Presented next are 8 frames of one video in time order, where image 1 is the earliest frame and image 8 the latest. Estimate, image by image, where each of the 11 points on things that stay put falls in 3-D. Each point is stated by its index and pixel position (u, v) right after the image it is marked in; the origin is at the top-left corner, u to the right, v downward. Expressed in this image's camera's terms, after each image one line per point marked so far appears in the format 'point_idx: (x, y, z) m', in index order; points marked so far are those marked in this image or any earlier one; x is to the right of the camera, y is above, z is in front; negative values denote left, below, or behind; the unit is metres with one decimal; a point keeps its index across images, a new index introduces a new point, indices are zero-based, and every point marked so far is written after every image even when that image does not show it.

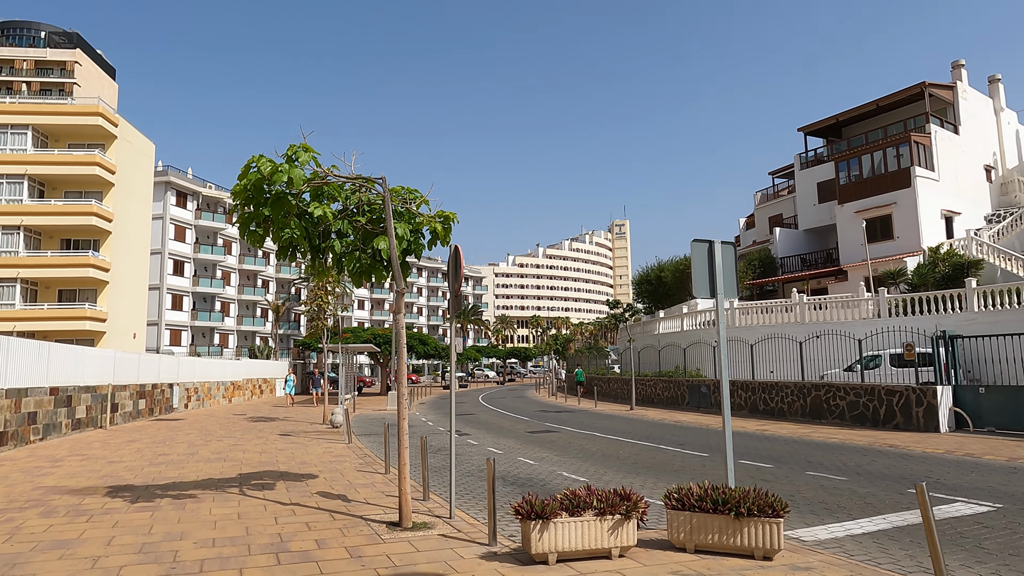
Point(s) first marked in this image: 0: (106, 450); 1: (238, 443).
0: (-8.7, -3.5, +14.2) m
1: (-6.5, -3.7, +15.7) m
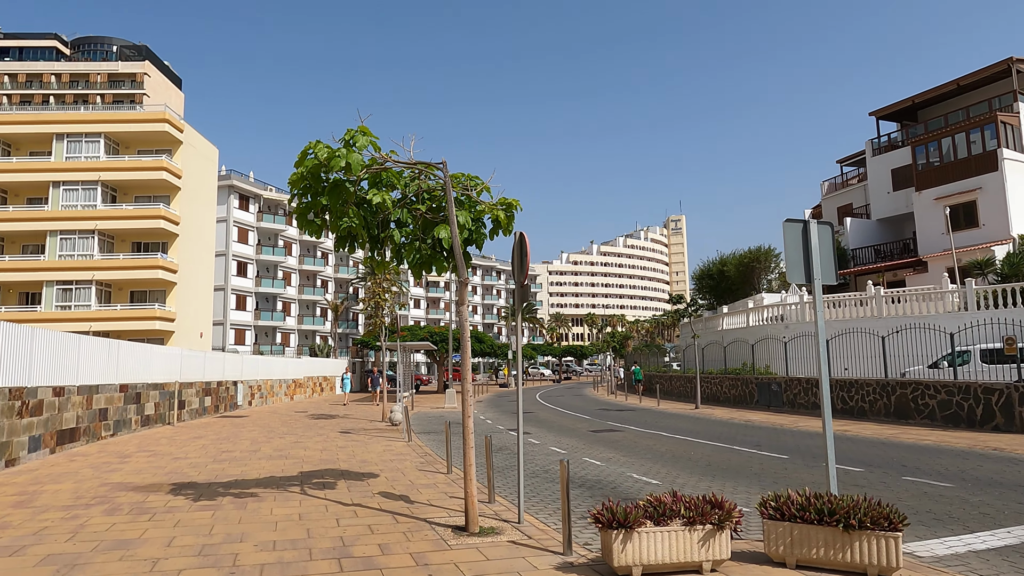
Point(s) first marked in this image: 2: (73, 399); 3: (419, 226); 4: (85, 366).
0: (-7.3, -3.4, +14.3) m
1: (-5.0, -3.6, +15.7) m
2: (-9.1, -2.3, +13.8) m
3: (-1.2, +0.8, +8.4) m
4: (-9.3, -1.6, +14.4) m
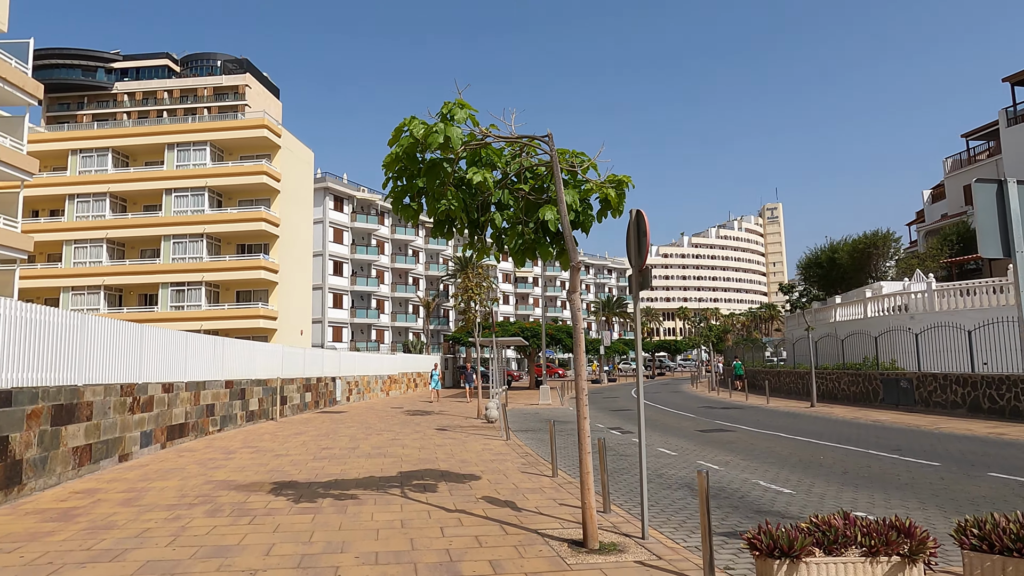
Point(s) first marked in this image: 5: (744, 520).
0: (-5.1, -3.4, +14.4) m
1: (-2.6, -3.5, +15.4) m
2: (-7.0, -2.3, +14.0) m
3: (+0.1, +0.9, +7.7) m
4: (-7.1, -1.6, +14.7) m
5: (+2.6, -2.6, +7.5) m
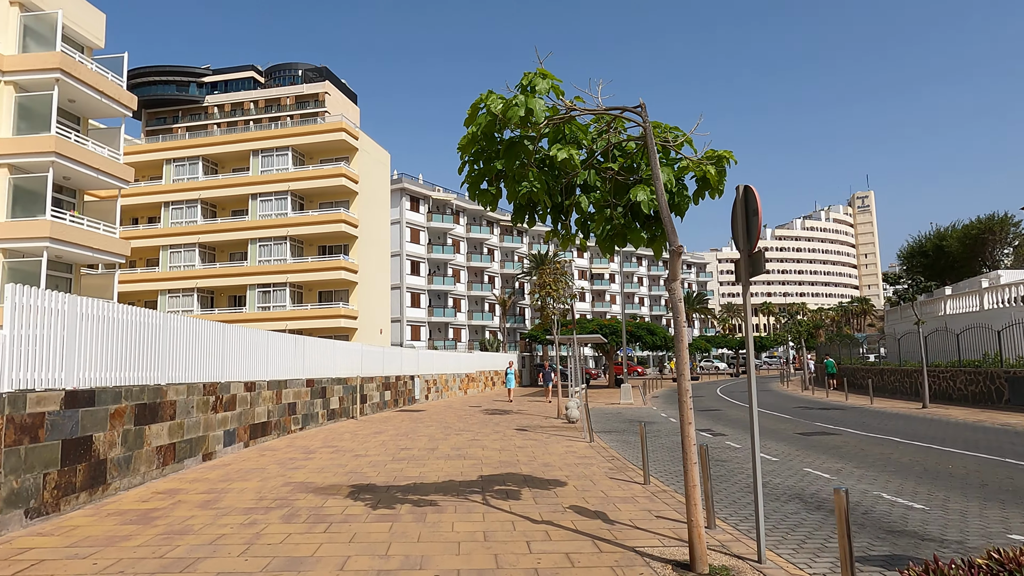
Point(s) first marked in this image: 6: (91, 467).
0: (-3.4, -3.3, +14.2) m
1: (-0.8, -3.4, +15.0) m
2: (-5.3, -2.2, +14.1) m
3: (+1.0, +1.0, +6.9) m
4: (-5.3, -1.6, +14.7) m
5: (+3.6, -2.5, +6.5) m
6: (-5.0, -2.1, +7.9) m
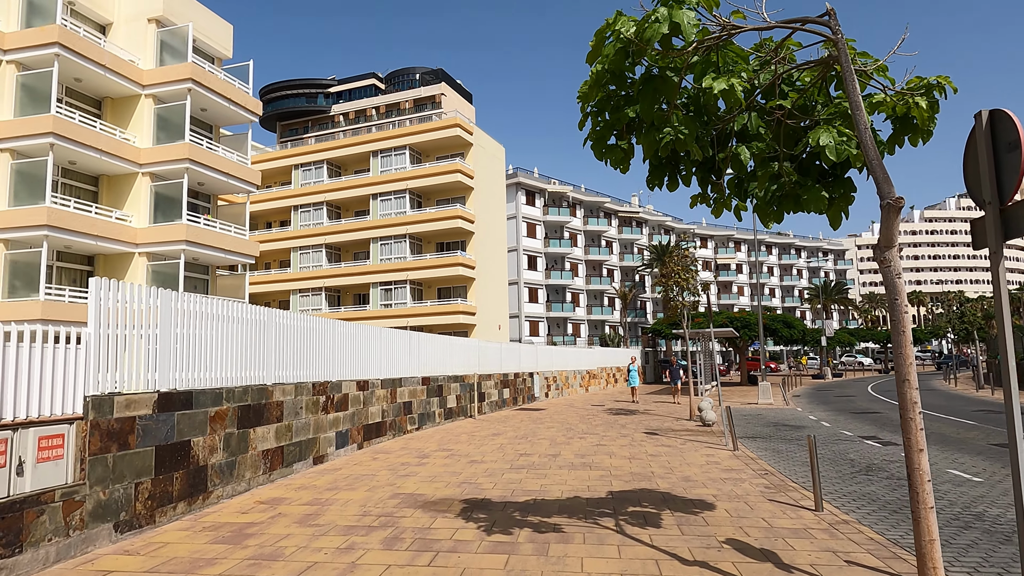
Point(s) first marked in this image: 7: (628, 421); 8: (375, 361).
0: (-0.8, -3.1, +13.3) m
1: (+1.9, -3.2, +13.5) m
2: (-2.7, -2.1, +13.5) m
3: (+2.1, +1.2, +5.3) m
4: (-2.7, -1.5, +14.1) m
5: (+4.6, -2.2, +4.5) m
6: (-3.6, -2.1, +7.4) m
7: (+3.3, -3.7, +18.6) m
8: (-2.8, -1.5, +13.6) m
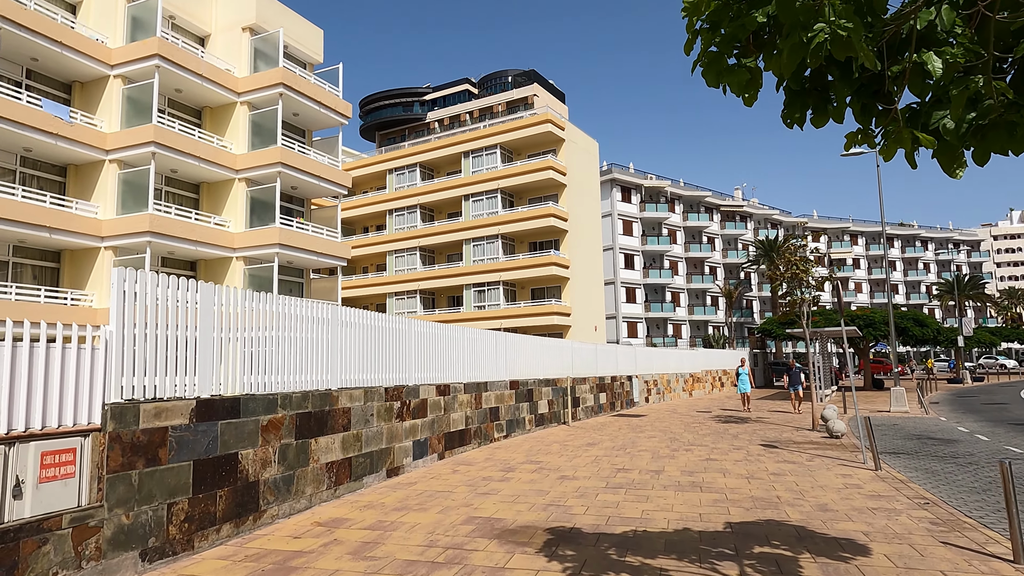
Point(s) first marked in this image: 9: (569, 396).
0: (+0.9, -3.0, +11.9) m
1: (+3.6, -3.0, +11.8) m
2: (-1.0, -2.1, +12.4) m
3: (+2.6, +1.4, +3.7) m
4: (-0.8, -1.4, +13.0) m
5: (+5.0, -2.0, +2.5) m
6: (-2.7, -2.0, +6.5) m
7: (+5.7, -3.5, +16.6) m
8: (-1.0, -1.4, +12.5) m
9: (+1.6, -3.0, +18.7) m
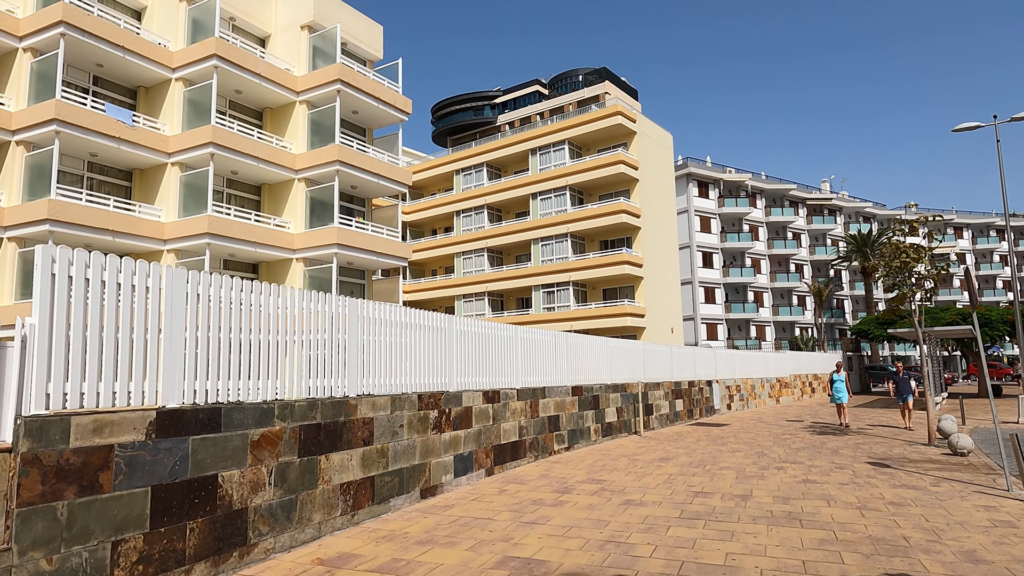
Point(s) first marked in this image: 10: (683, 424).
0: (+1.8, -2.9, +10.3) m
1: (+4.5, -2.8, +9.9) m
2: (0.0, -1.9, +11.0) m
3: (+2.5, +1.6, +2.0) m
4: (+0.2, -1.3, +11.6) m
5: (+4.8, -1.8, +0.4) m
6: (-2.4, -1.9, +5.3) m
7: (+7.1, -3.4, +14.4) m
8: (-0.1, -1.3, +11.1) m
9: (+3.3, -2.9, +16.9) m
10: (+4.9, -3.9, +19.3) m
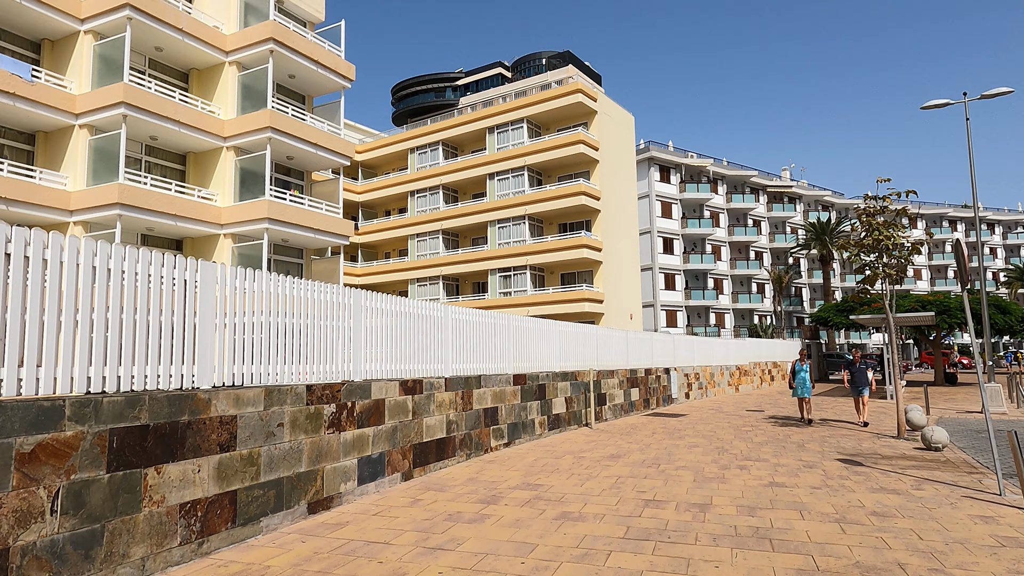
0: (+0.8, -2.5, +8.9) m
1: (+3.5, -2.5, +8.6) m
2: (-1.1, -1.6, +9.4) m
3: (+2.0, +1.8, +0.5) m
4: (-0.9, -0.9, +10.0) m
5: (+4.3, -1.6, -0.8) m
6: (-3.1, -1.6, +3.6) m
7: (+5.9, -3.0, +13.3) m
8: (-1.1, -0.9, +9.5) m
9: (+1.9, -2.4, +15.5) m
10: (+3.4, -3.4, +18.0) m
